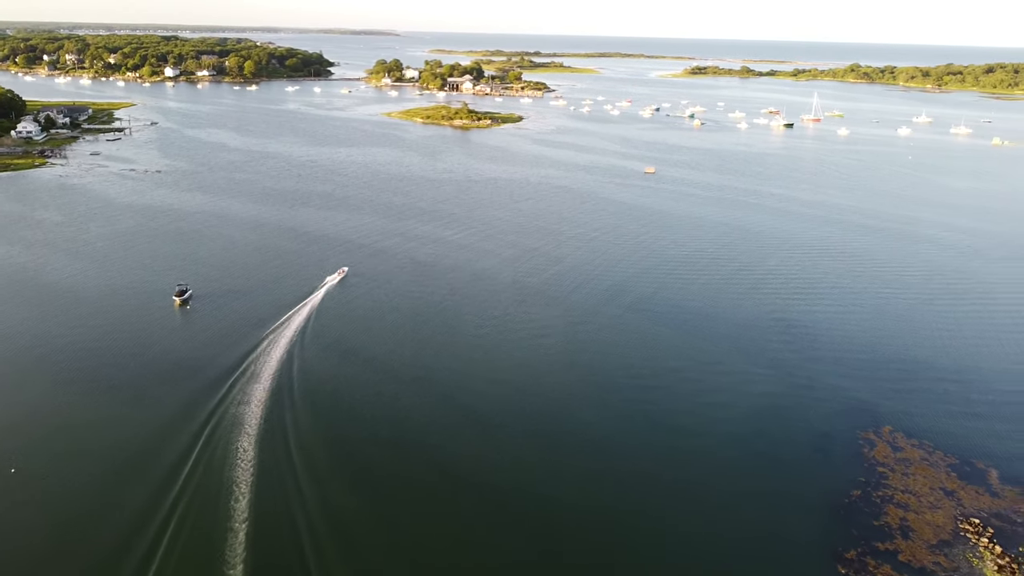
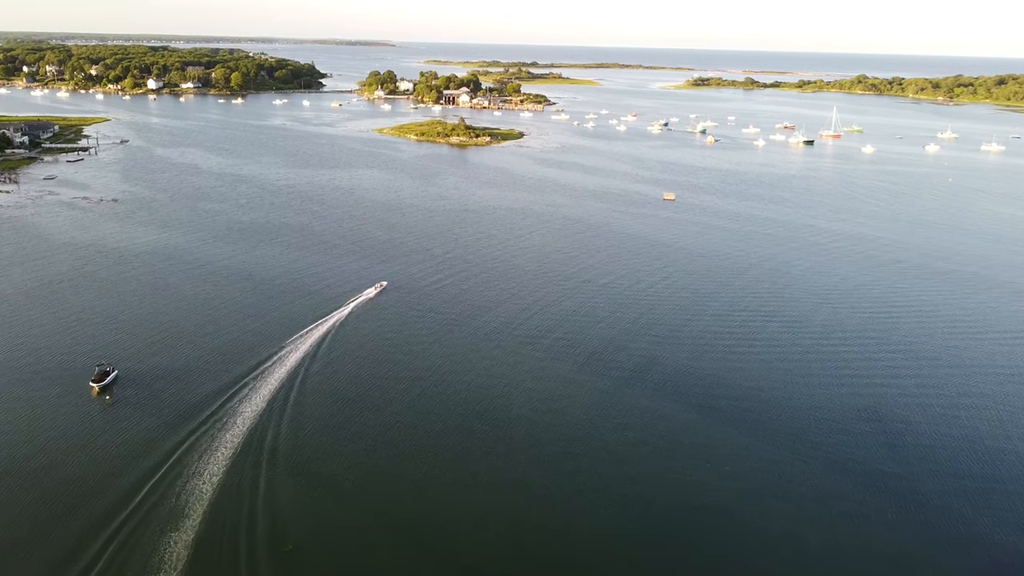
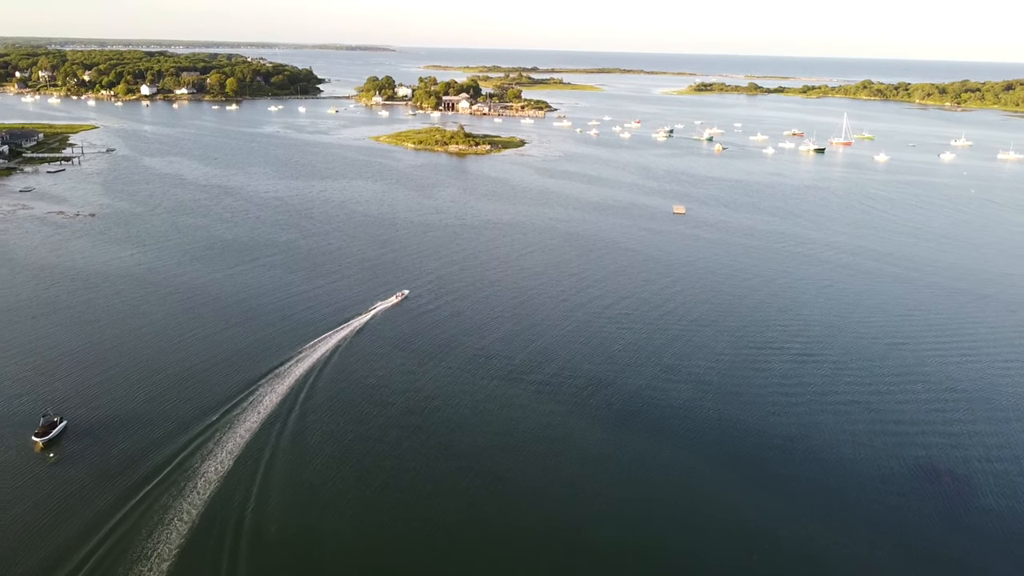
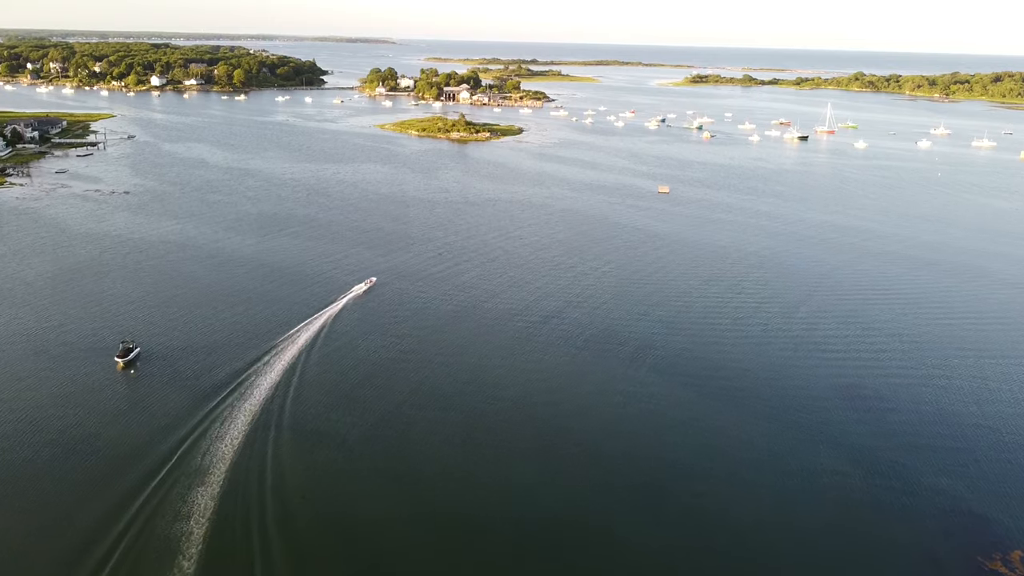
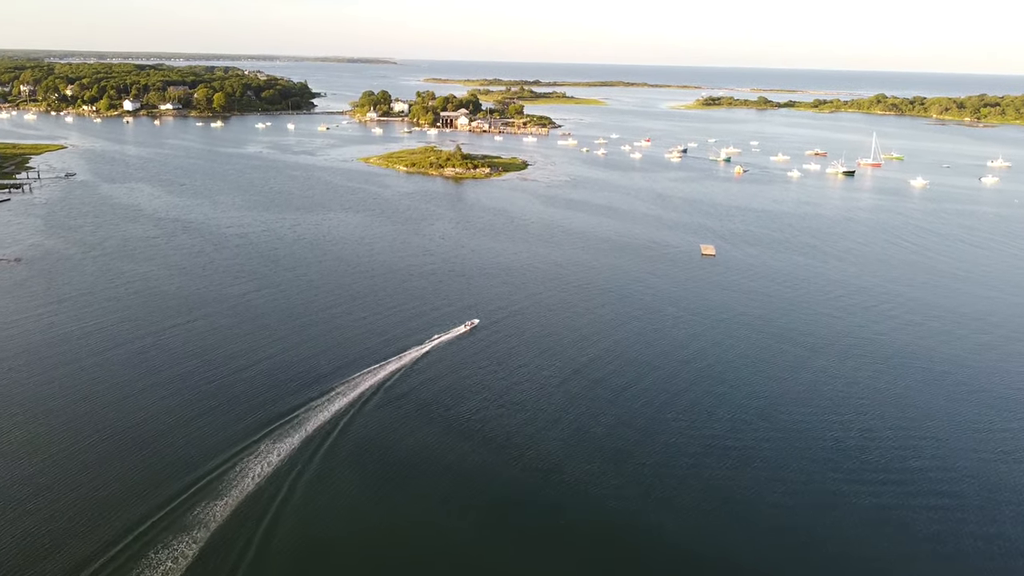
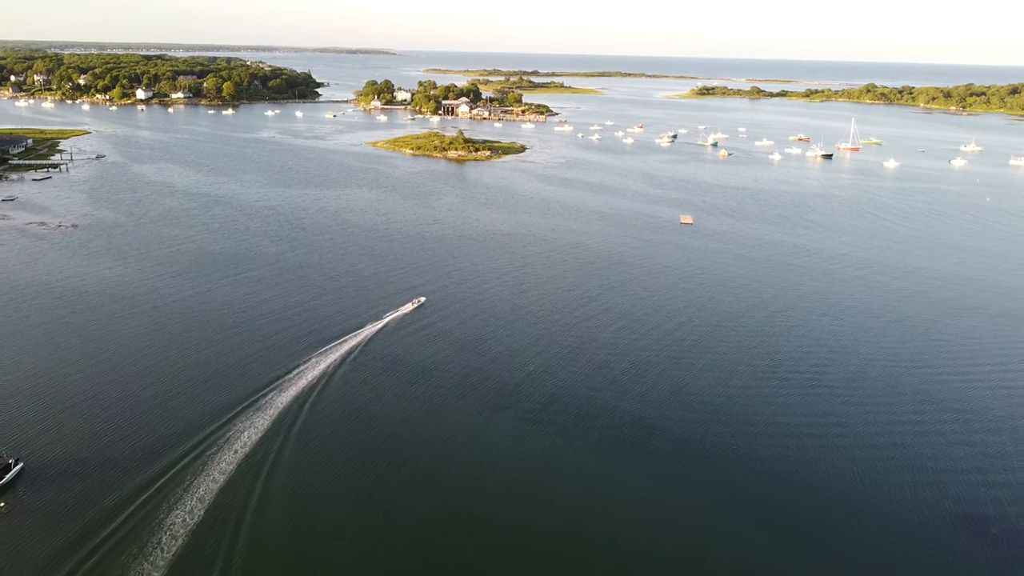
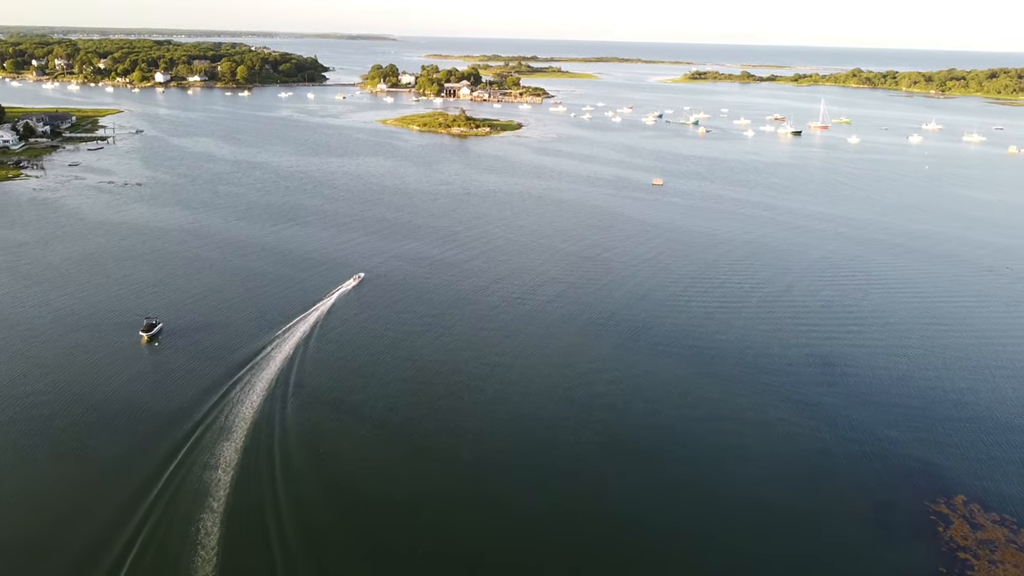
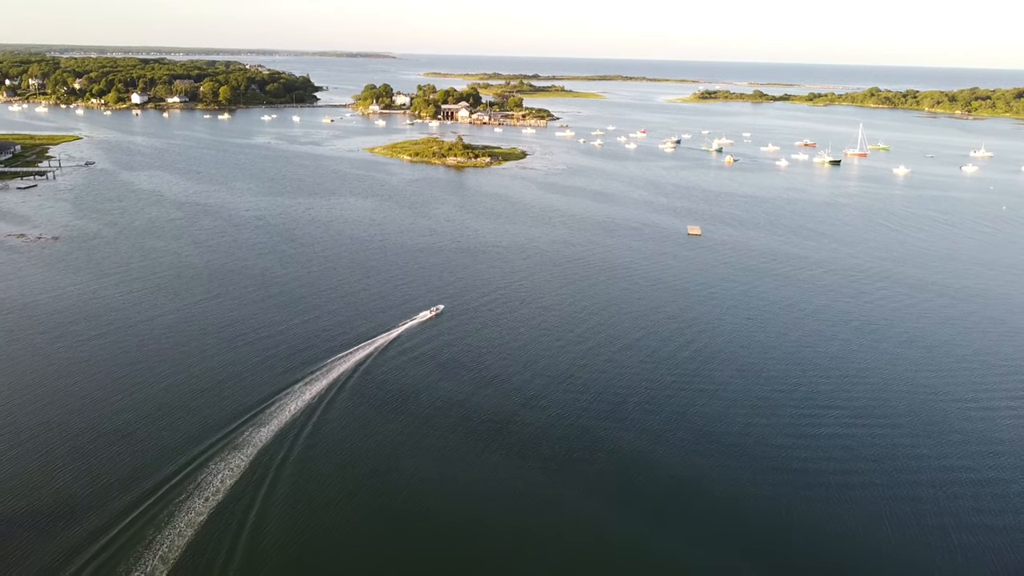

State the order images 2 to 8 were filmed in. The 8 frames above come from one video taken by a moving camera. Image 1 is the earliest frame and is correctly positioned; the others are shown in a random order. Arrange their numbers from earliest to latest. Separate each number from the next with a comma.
7, 4, 2, 3, 6, 8, 5
